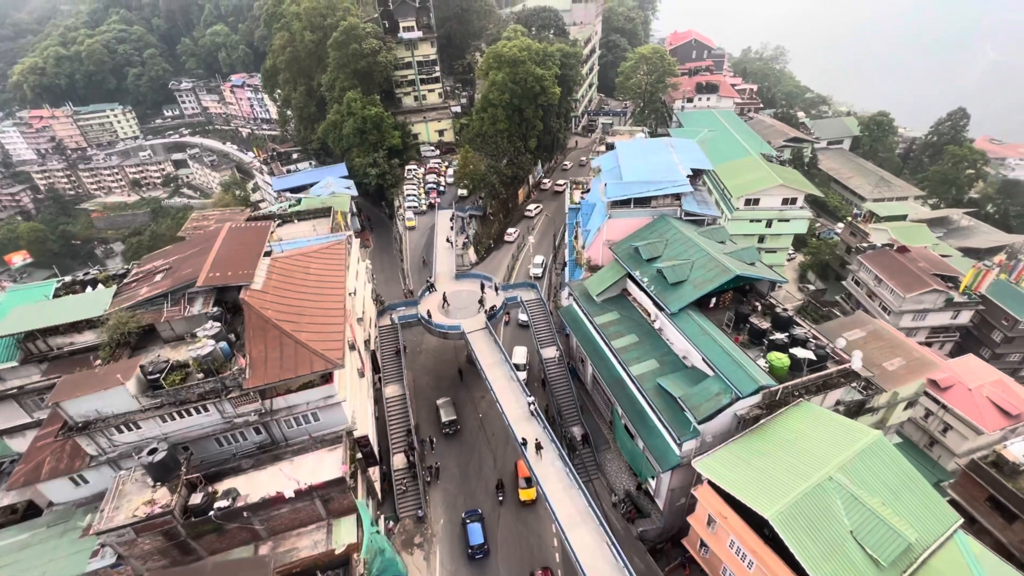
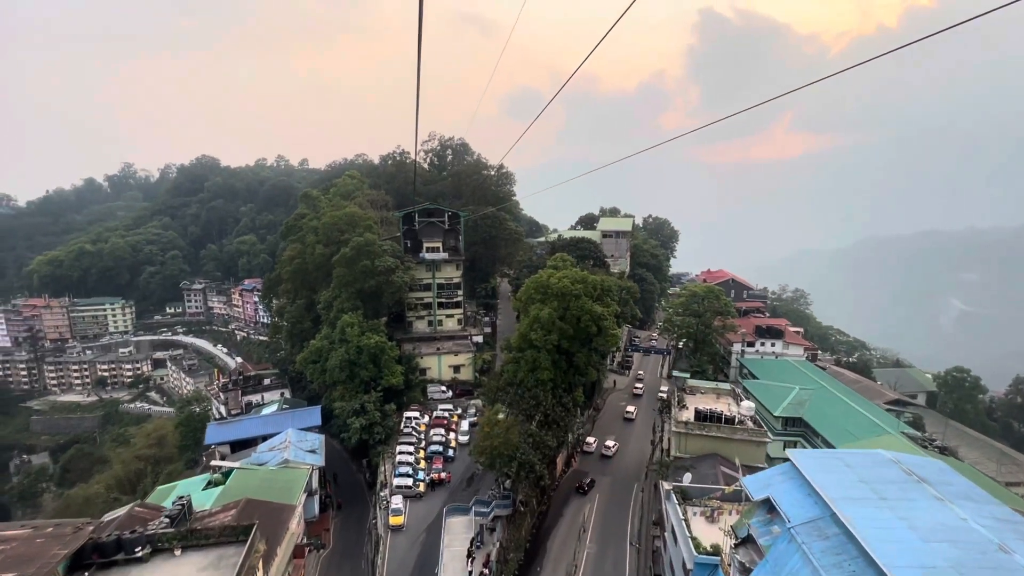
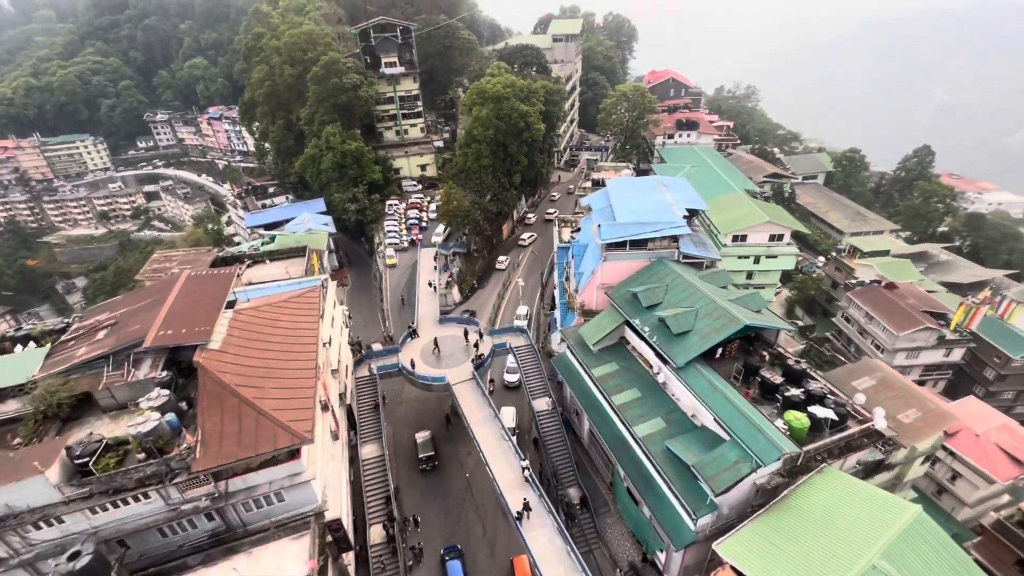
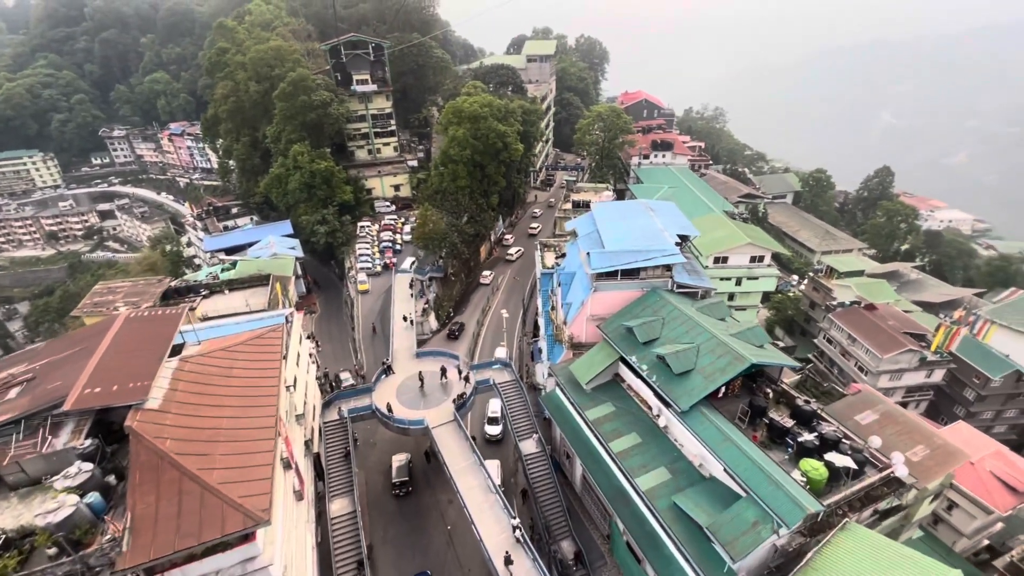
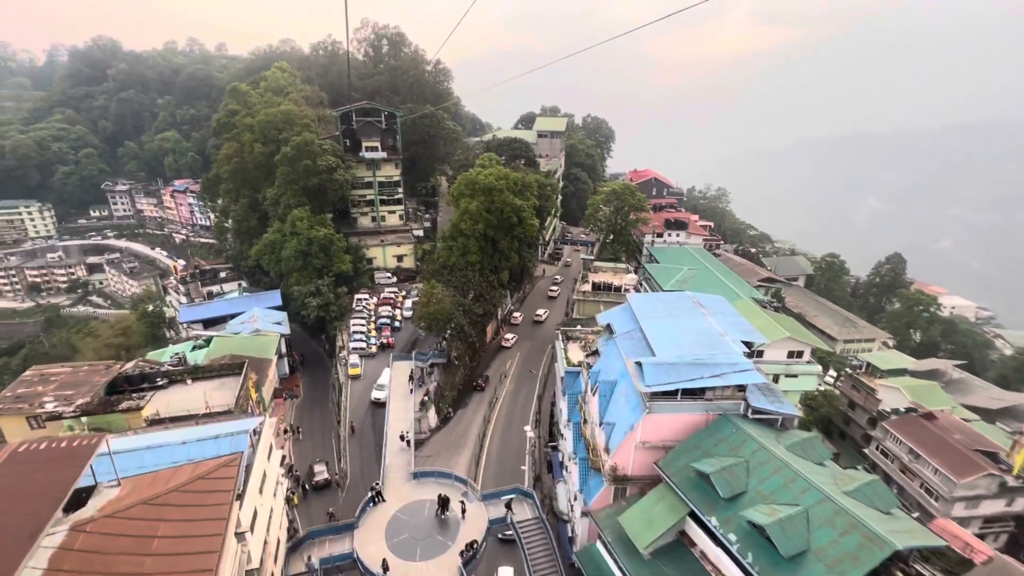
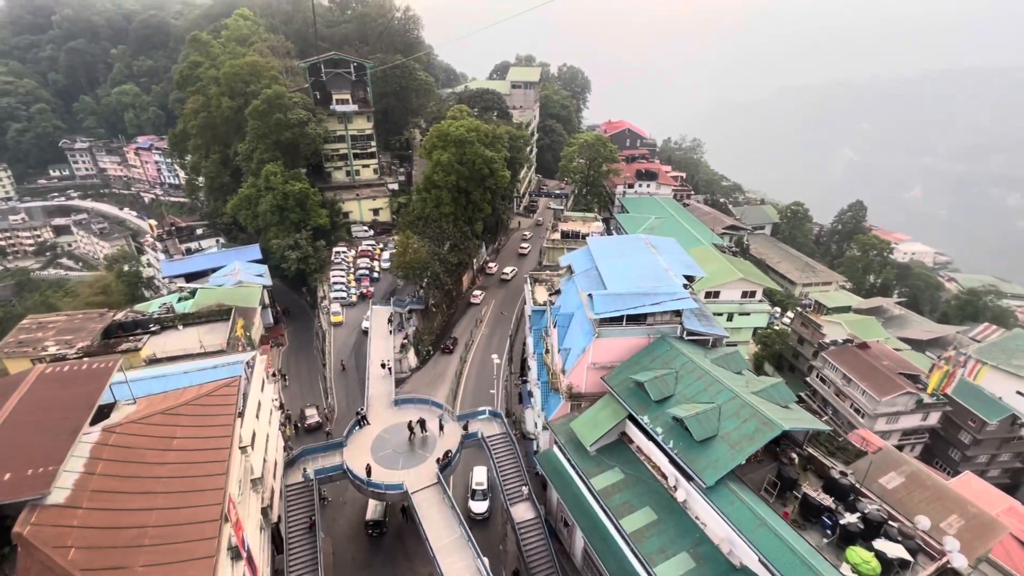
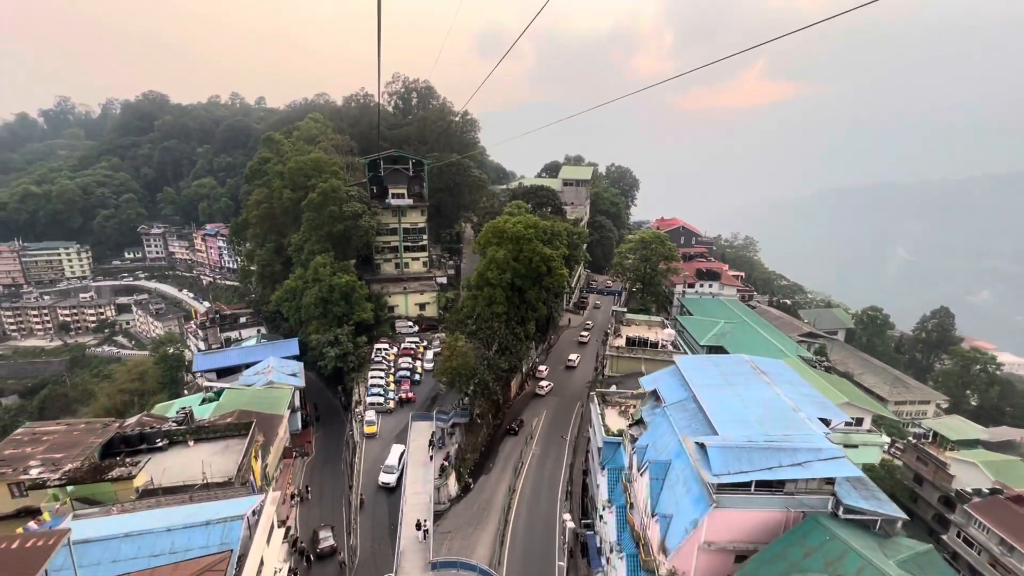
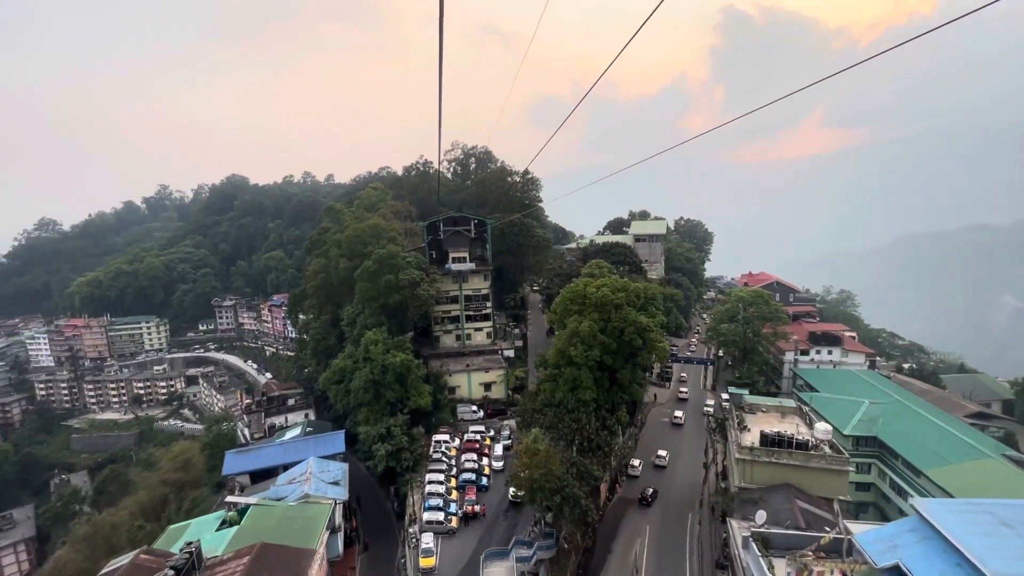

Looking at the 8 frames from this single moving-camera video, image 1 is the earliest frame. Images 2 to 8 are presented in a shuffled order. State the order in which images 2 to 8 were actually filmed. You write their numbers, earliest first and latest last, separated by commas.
3, 4, 6, 5, 7, 2, 8
